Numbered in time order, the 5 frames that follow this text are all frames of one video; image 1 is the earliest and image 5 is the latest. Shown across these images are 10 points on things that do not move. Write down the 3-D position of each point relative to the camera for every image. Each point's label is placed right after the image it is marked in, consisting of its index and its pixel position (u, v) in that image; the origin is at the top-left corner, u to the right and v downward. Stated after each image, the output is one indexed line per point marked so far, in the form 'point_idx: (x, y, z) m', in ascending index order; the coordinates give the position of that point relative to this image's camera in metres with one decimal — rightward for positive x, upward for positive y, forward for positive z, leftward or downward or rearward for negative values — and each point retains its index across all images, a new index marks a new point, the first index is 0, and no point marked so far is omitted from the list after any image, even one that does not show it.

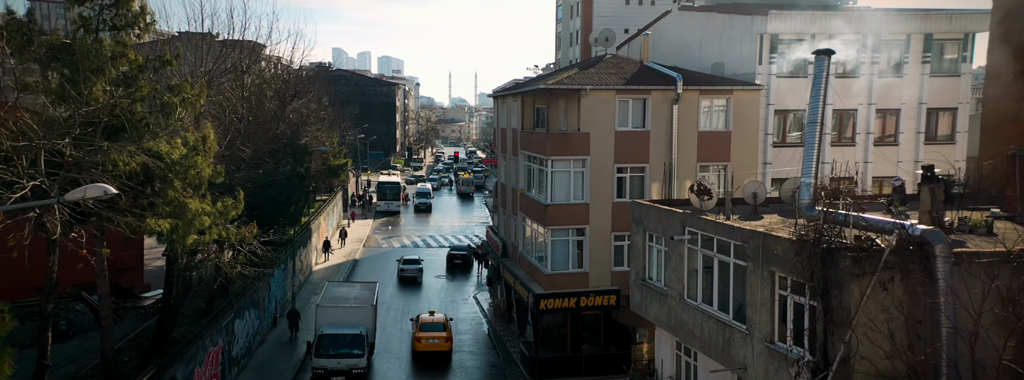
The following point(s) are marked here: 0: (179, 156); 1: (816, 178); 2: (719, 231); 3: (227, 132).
0: (-7.1, +0.7, +15.3) m
1: (+4.8, +0.2, +11.3) m
2: (+3.5, -0.7, +12.2) m
3: (-7.6, +1.5, +19.3) m
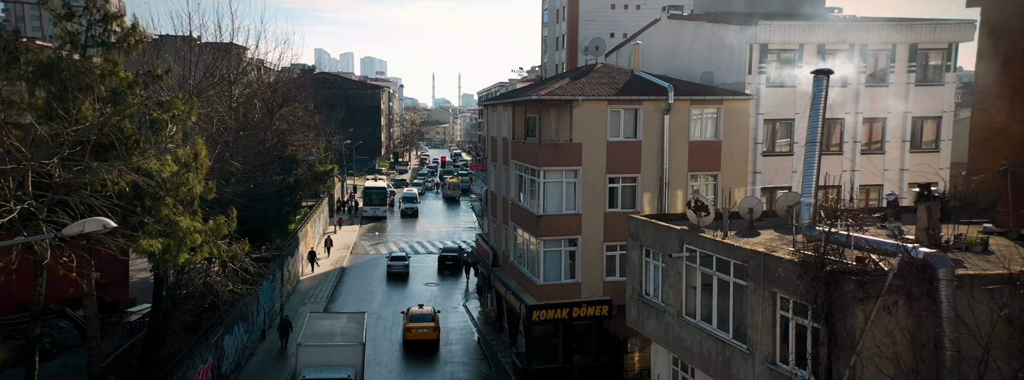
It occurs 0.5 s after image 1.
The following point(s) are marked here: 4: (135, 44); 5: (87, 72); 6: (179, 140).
0: (-7.2, +0.4, +15.1) m
1: (+4.8, -0.1, +11.3) m
2: (+3.5, -1.0, +12.2) m
3: (-7.8, +1.1, +19.0) m
4: (-8.1, +3.1, +15.5) m
5: (-8.3, +2.3, +14.1) m
6: (-7.7, +1.1, +16.5) m
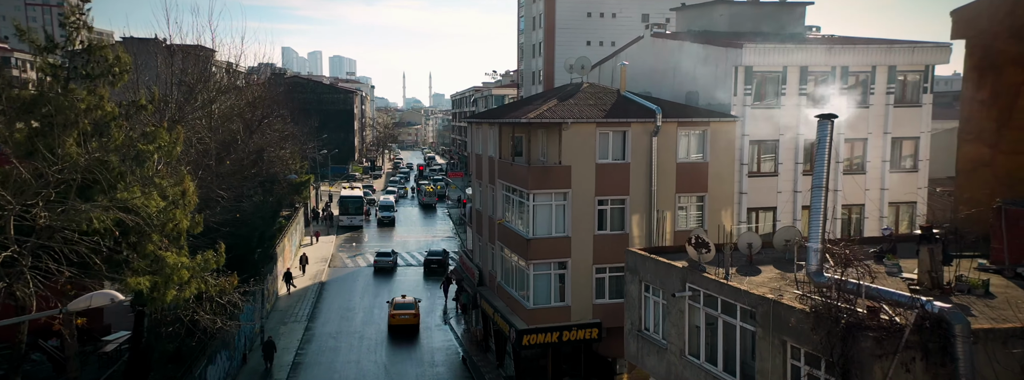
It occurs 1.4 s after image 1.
0: (-7.2, -0.4, +14.6) m
1: (+4.9, -0.8, +11.3) m
2: (+3.6, -1.7, +12.1) m
3: (-8.0, +0.4, +18.5) m
4: (-8.2, +2.4, +14.9) m
5: (-8.3, +1.6, +13.6) m
6: (-7.7, +0.4, +16.0) m
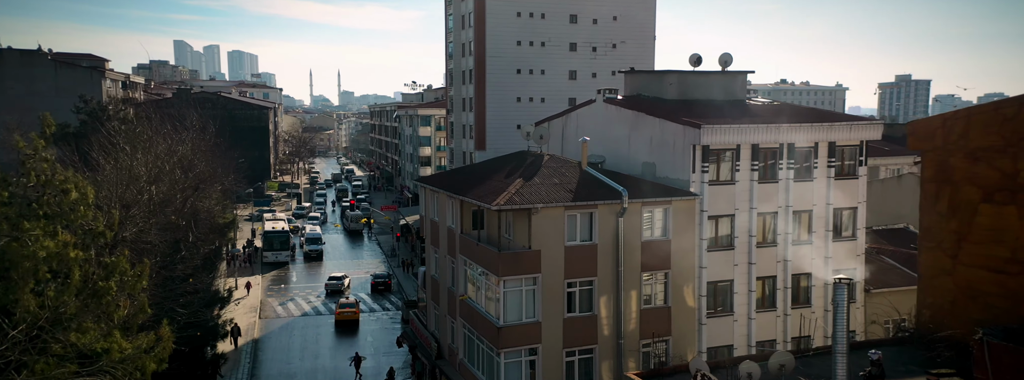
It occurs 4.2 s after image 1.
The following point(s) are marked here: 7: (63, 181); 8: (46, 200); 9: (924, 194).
0: (-7.1, -3.1, +13.2) m
1: (+5.3, -3.5, +11.5) m
2: (+3.9, -4.4, +12.1) m
3: (-8.4, -2.3, +16.9) m
4: (-8.1, -0.4, +13.4) m
5: (-8.1, -1.2, +12.0) m
6: (-7.8, -2.3, +14.5) m
7: (-8.5, +0.2, +13.5) m
8: (-8.5, -0.2, +13.1) m
9: (+10.5, 0.0, +17.9) m
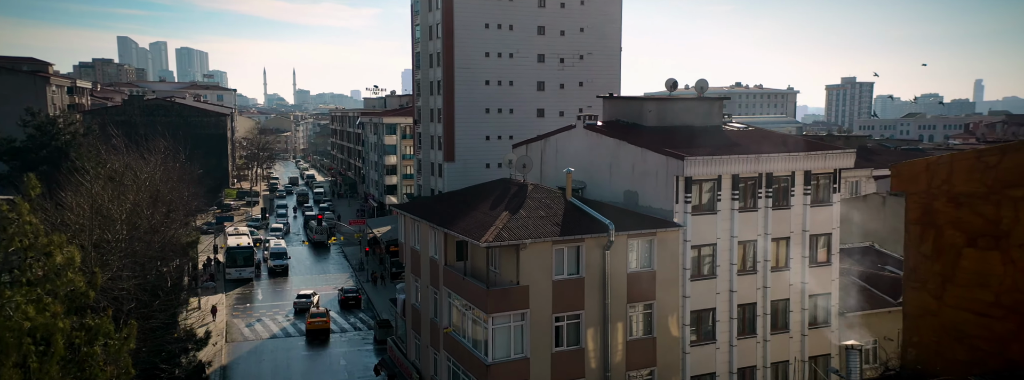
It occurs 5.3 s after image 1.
0: (-6.9, -4.3, +12.6) m
1: (+5.6, -4.6, +11.7) m
2: (+4.1, -5.5, +12.2) m
3: (-8.5, -3.4, +16.3) m
4: (-8.0, -1.5, +12.7) m
5: (-7.9, -2.4, +11.4) m
6: (-7.7, -3.5, +13.9) m
7: (-8.4, -1.0, +12.8) m
8: (-8.4, -1.4, +12.4) m
9: (+10.4, -1.0, +18.4) m
